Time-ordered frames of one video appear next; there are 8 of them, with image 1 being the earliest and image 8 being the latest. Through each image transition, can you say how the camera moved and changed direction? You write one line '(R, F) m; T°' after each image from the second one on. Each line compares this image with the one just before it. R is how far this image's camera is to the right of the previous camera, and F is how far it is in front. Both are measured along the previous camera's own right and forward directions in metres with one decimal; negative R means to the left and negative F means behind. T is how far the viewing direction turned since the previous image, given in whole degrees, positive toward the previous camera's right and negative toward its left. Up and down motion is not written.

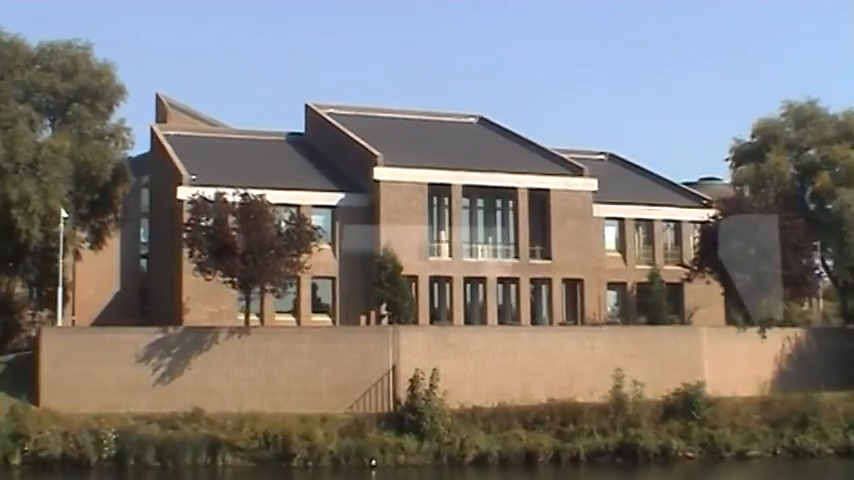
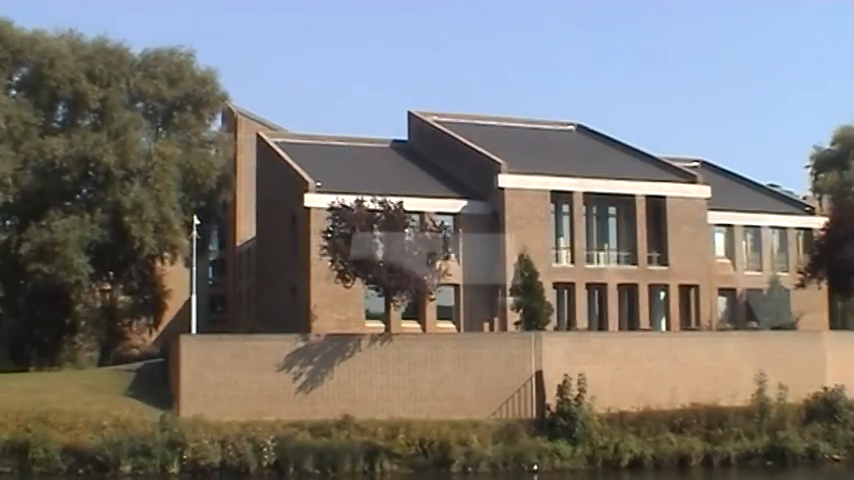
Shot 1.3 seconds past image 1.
(-6.4, -0.2) m; +2°
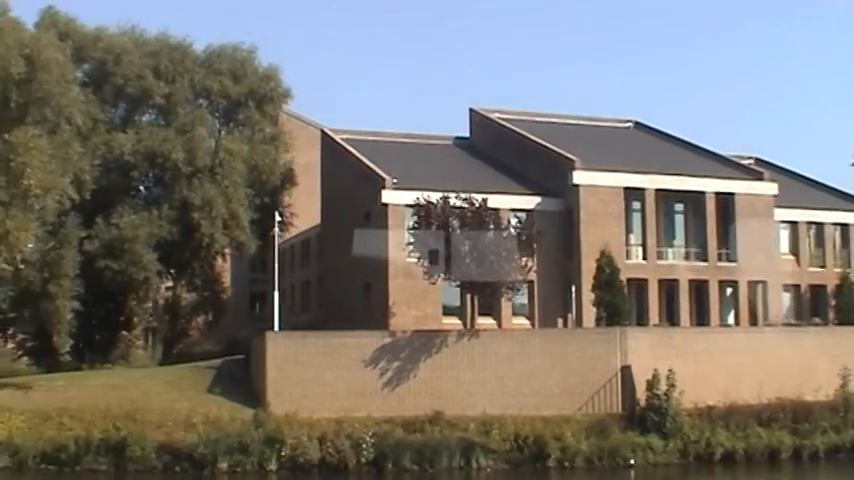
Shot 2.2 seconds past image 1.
(-4.1, -0.1) m; +2°
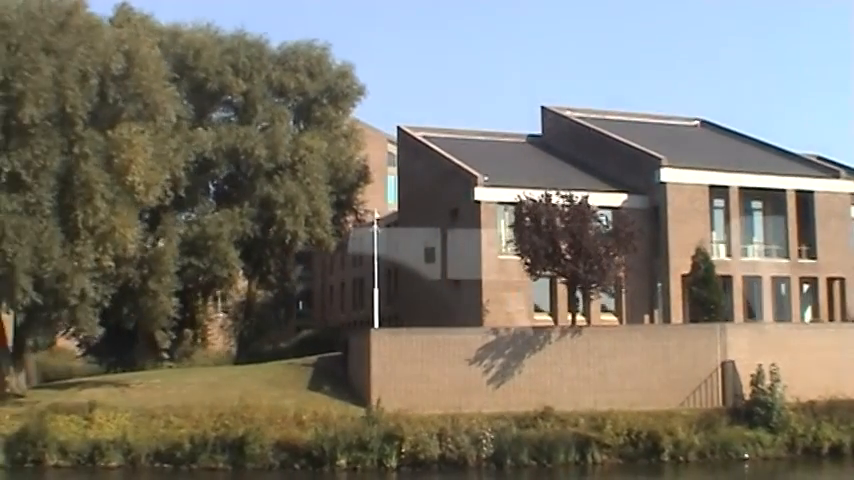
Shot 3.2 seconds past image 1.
(-5.3, -0.1) m; +2°
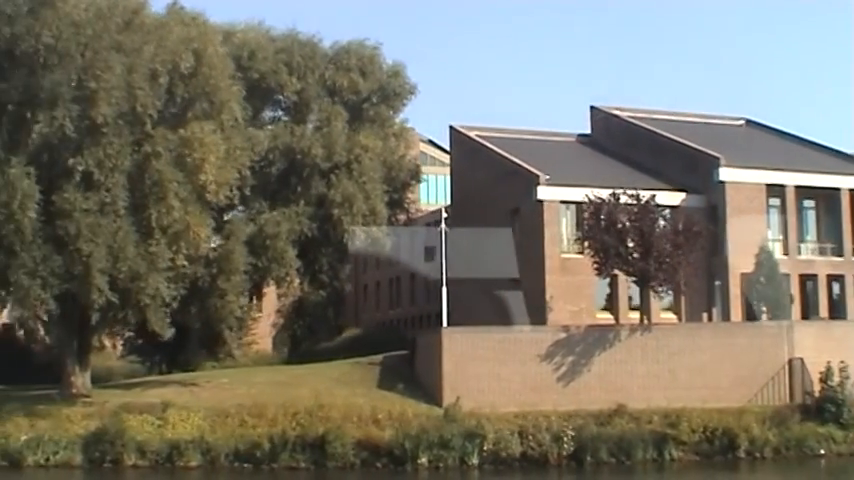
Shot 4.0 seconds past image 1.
(-3.5, -0.1) m; +1°
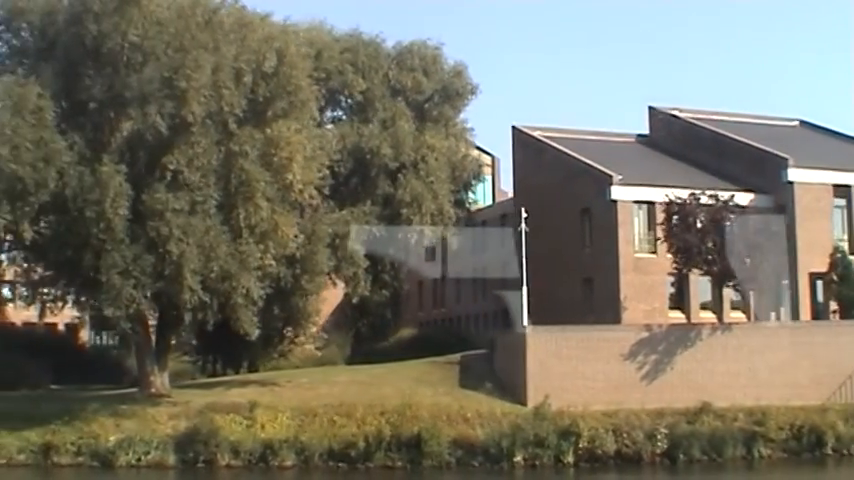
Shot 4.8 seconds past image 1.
(-4.1, -0.1) m; +2°
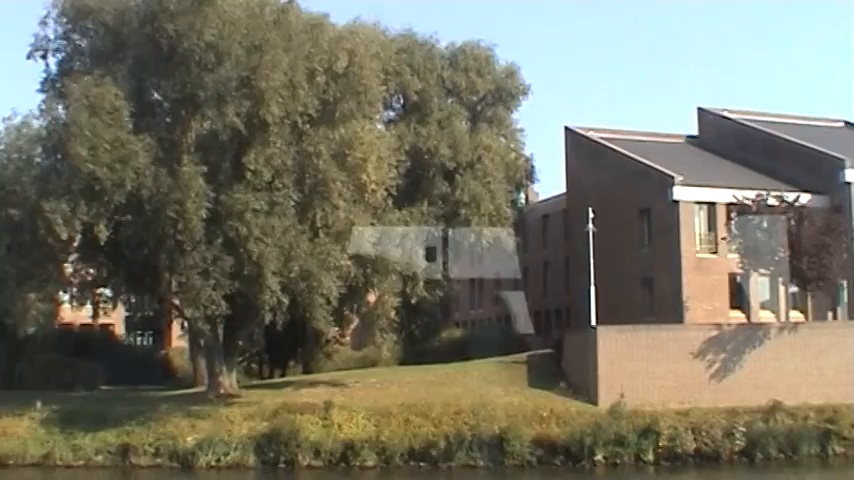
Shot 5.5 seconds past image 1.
(-3.5, -0.1) m; +1°
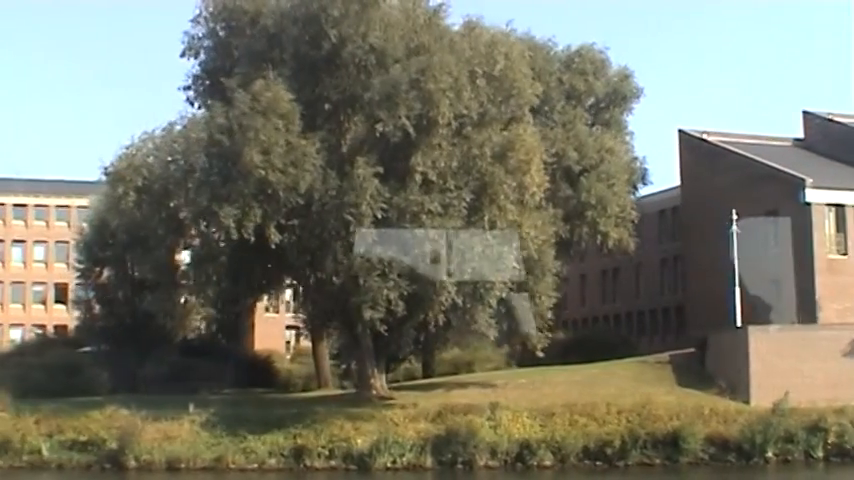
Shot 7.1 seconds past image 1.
(-7.4, -0.1) m; +3°
